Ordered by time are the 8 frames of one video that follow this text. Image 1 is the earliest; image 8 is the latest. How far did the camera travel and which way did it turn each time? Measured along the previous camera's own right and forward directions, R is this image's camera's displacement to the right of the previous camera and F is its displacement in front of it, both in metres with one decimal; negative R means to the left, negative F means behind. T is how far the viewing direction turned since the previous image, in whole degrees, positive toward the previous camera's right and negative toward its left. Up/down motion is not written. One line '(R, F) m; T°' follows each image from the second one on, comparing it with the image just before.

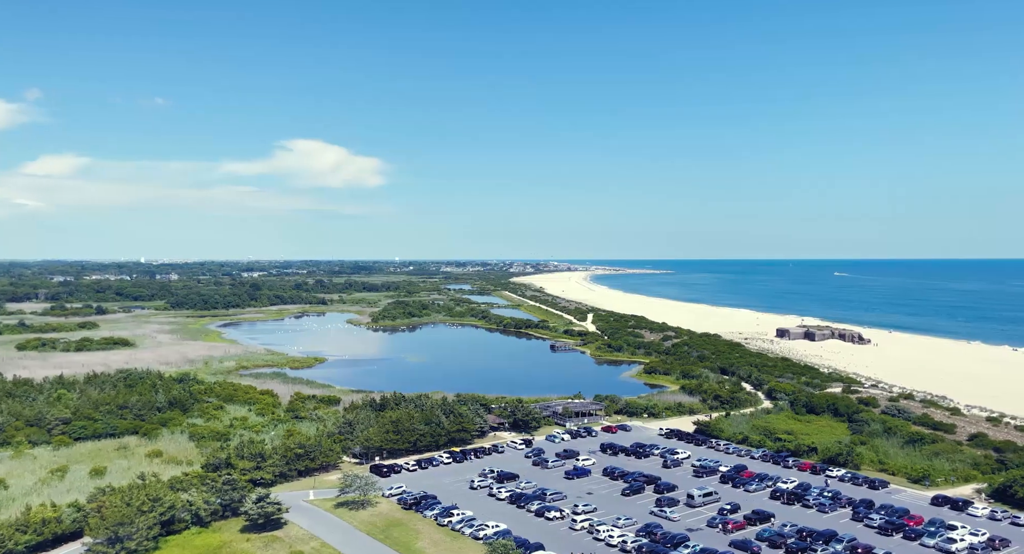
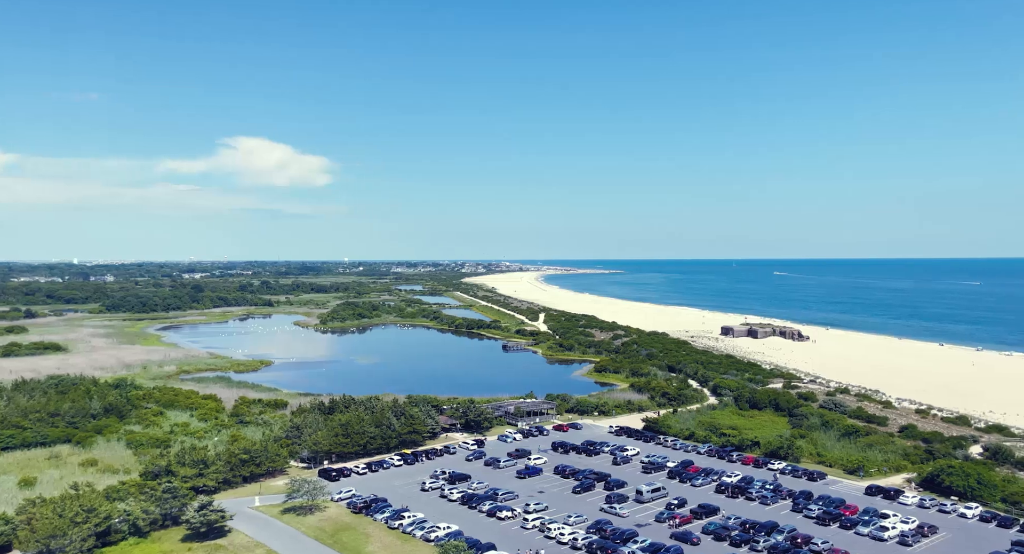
(+0.3, -0.1) m; +4°
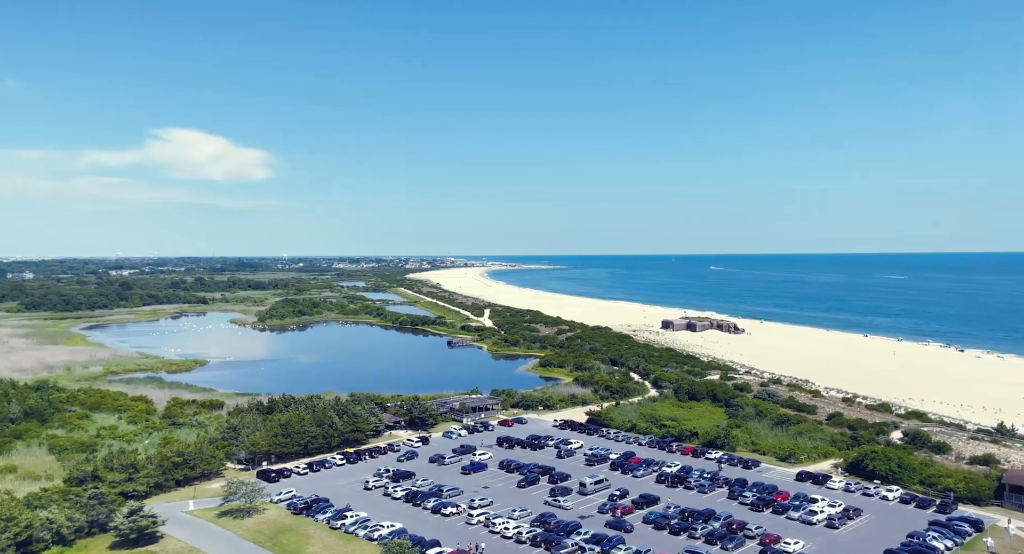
(+0.4, -0.1) m; +4°
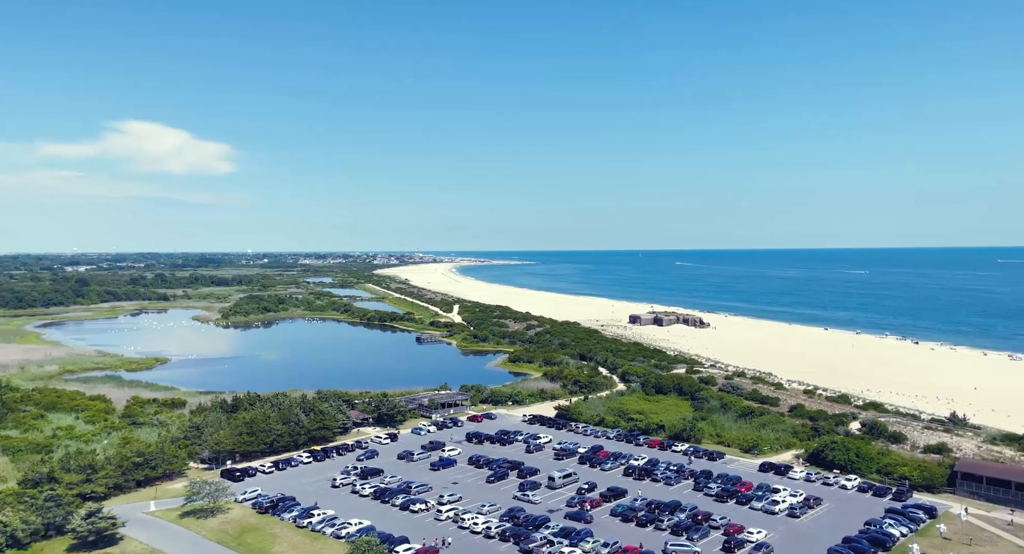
(+0.2, 0.0) m; +2°
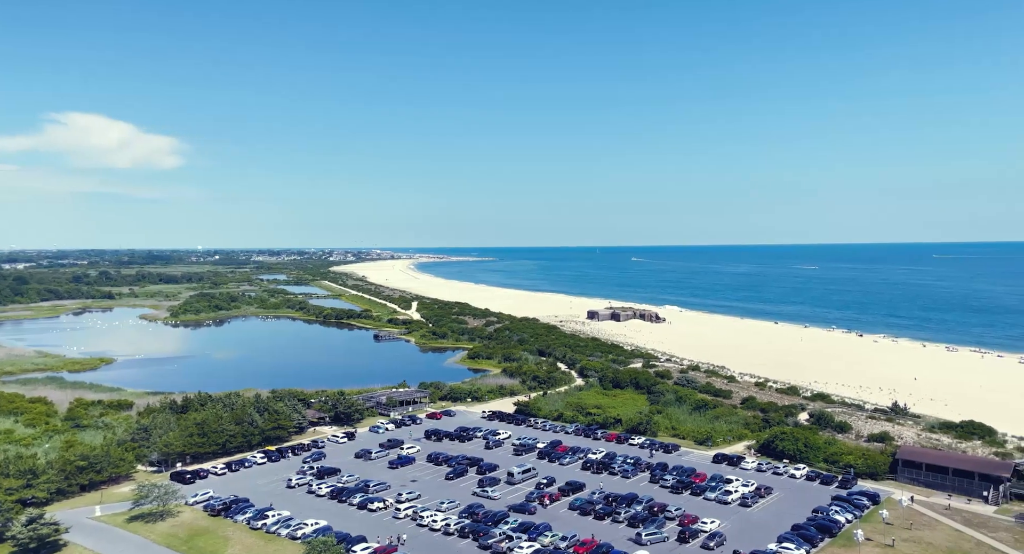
(+0.3, +0.1) m; +3°
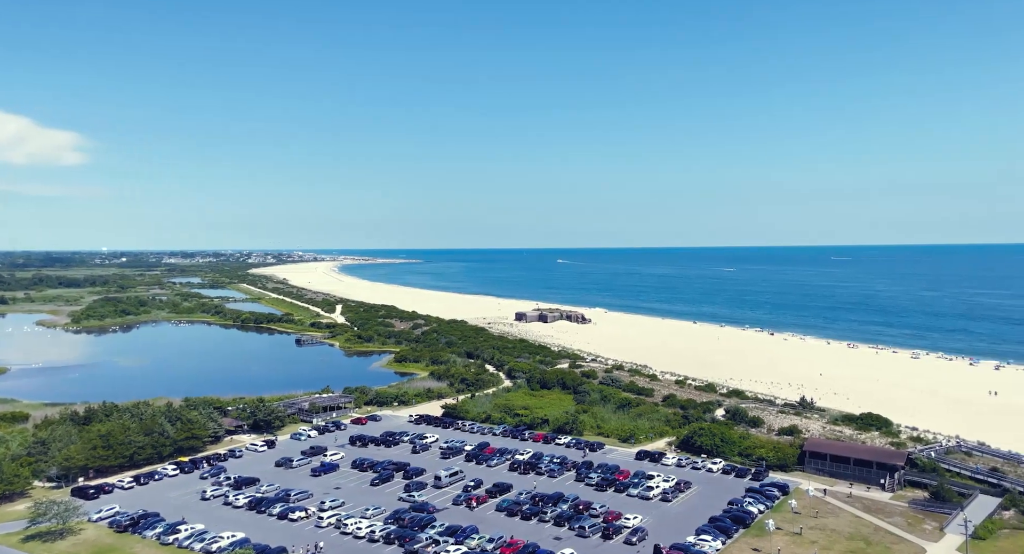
(+0.4, +0.3) m; +5°
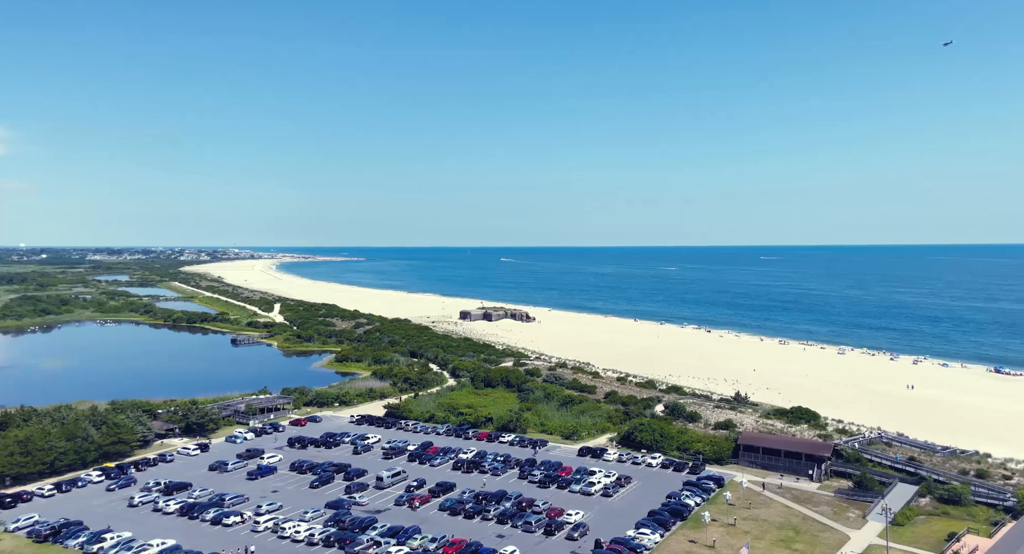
(+0.3, +0.4) m; +4°
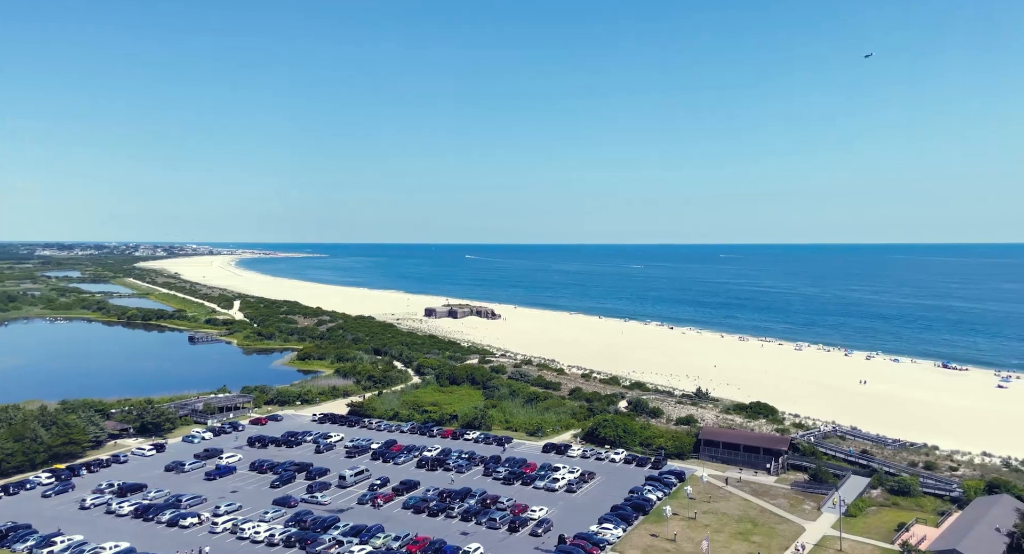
(+0.1, +0.2) m; +3°
